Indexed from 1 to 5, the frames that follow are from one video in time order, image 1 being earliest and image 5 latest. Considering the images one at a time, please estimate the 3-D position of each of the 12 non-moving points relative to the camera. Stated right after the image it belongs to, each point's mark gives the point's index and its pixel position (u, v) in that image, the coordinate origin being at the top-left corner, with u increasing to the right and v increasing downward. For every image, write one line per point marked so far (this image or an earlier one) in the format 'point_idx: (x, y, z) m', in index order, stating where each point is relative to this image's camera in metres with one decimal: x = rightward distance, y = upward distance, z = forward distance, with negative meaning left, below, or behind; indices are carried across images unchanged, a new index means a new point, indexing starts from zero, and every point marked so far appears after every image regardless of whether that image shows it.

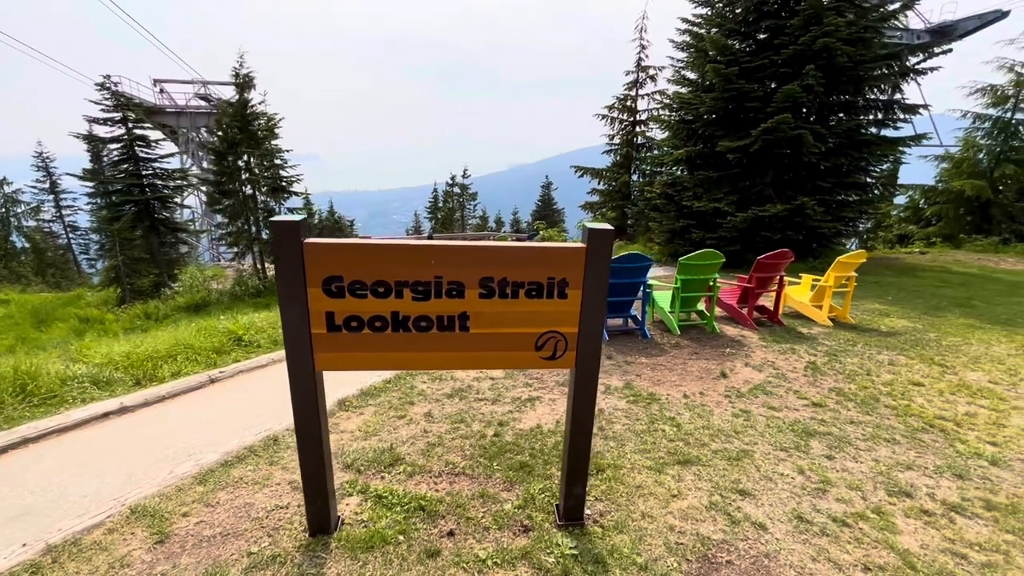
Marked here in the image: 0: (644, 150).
0: (+5.2, +5.4, +18.7) m
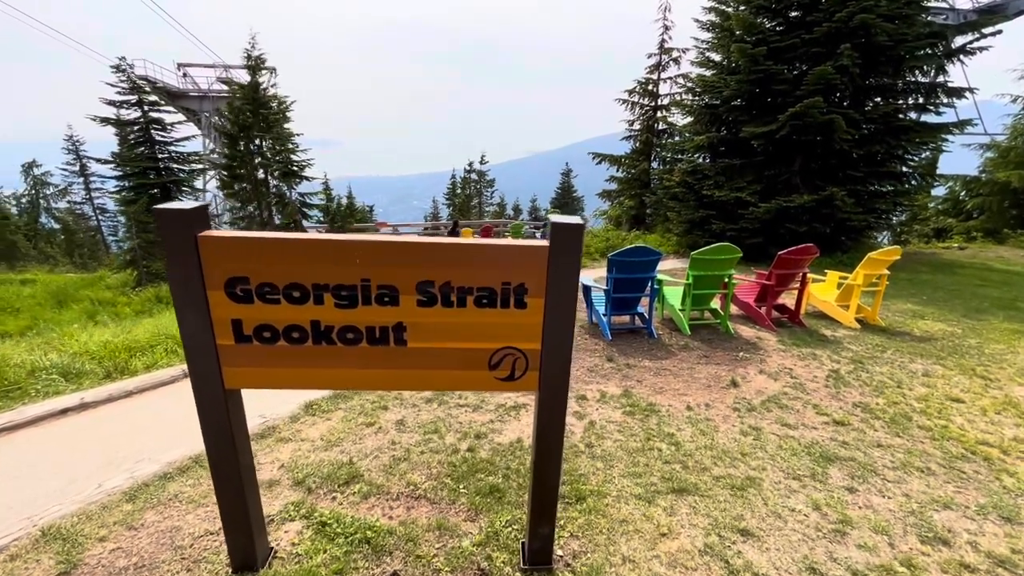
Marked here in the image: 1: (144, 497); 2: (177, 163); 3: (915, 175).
0: (+5.8, +5.7, +17.9) m
1: (-1.9, -1.1, +2.4) m
2: (-13.2, +4.9, +18.7) m
3: (+9.9, +2.8, +11.7) m
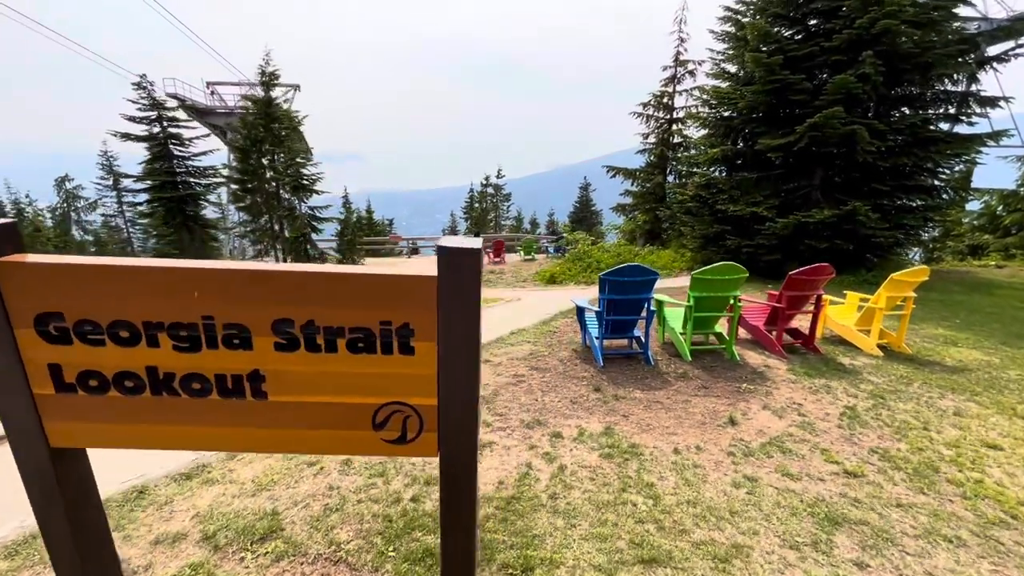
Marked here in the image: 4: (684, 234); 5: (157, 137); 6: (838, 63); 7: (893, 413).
0: (+6.2, +5.1, +17.5) m
1: (-2.2, -1.2, +2.1) m
2: (-12.7, +4.4, +19.0) m
3: (+10.0, +2.3, +11.0) m
4: (+5.2, +1.6, +14.2) m
5: (-13.8, +5.9, +18.5) m
6: (+7.2, +5.0, +10.5) m
7: (+3.1, -1.0, +3.9) m
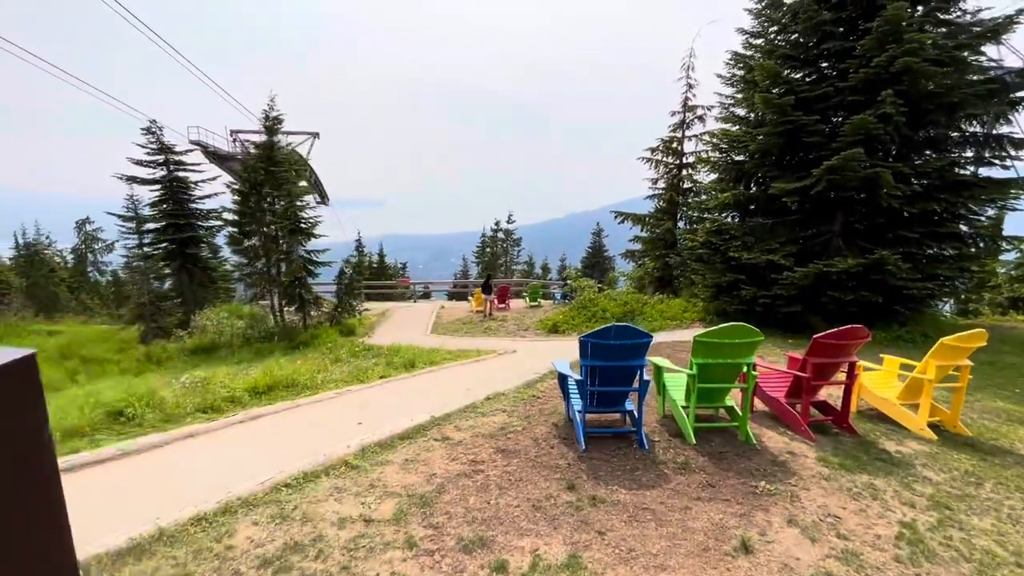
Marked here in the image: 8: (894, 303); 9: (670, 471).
0: (+6.3, +3.3, +16.8) m
1: (-2.6, -1.4, +1.3) m
2: (-12.5, +2.7, +18.9) m
3: (+9.9, +1.1, +10.0) m
4: (+5.2, +0.2, +13.3) m
5: (-13.7, +4.2, +18.6) m
6: (+7.1, +3.8, +9.9) m
7: (+2.8, -1.5, +2.9) m
8: (+8.3, -0.3, +10.3) m
9: (+1.2, -1.4, +3.6) m
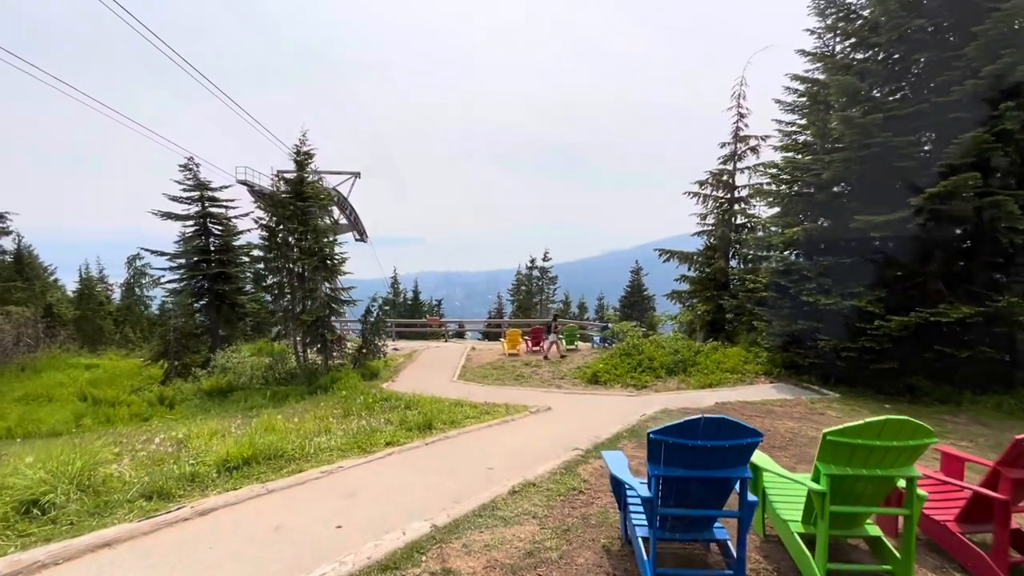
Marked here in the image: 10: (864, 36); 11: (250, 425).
0: (+7.5, +1.8, +15.3) m
1: (-2.6, -1.6, +0.1) m
2: (-11.2, +1.2, +18.7) m
3: (+10.5, +0.1, +8.0) m
4: (+6.0, -1.0, +11.6) m
5: (-12.3, +2.8, +18.6) m
6: (+7.8, +2.9, +8.3) m
7: (+2.9, -1.8, +1.3) m
8: (+8.9, -1.3, +8.3) m
9: (+1.4, -1.8, +2.2) m
10: (+7.0, +5.0, +9.5) m
11: (-4.0, -2.1, +7.3) m
